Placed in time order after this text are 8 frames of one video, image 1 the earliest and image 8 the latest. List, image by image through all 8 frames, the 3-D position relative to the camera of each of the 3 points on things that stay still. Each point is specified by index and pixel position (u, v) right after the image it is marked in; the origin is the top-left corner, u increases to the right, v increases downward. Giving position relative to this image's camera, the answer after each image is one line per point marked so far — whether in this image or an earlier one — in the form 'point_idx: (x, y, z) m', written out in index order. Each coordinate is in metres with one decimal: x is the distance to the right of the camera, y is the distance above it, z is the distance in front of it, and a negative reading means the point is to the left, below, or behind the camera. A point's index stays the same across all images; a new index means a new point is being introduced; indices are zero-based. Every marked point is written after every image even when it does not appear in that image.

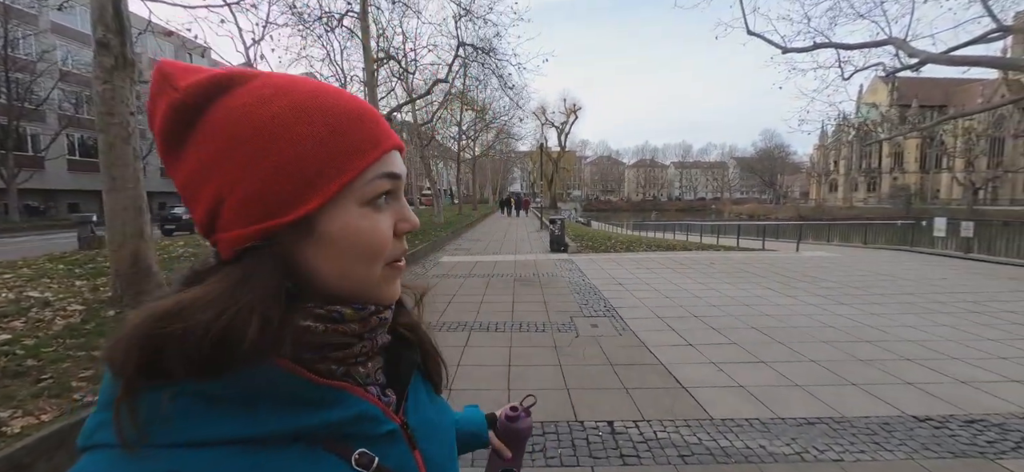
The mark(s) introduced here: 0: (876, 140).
0: (+12.7, +3.4, +13.6) m
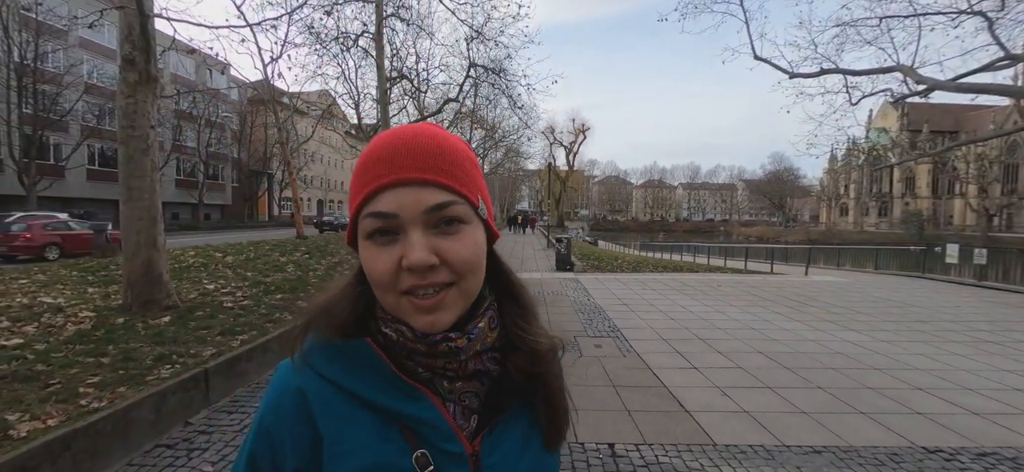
0: (+13.0, +2.5, +13.5) m
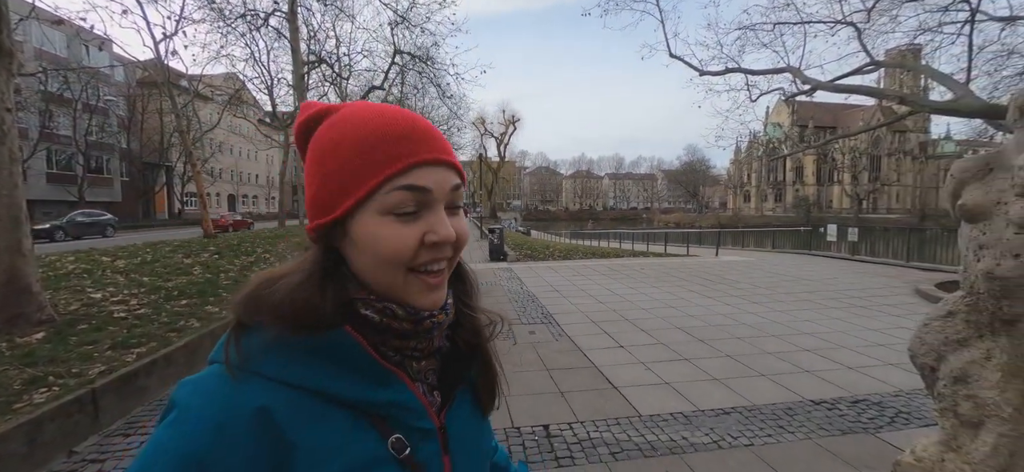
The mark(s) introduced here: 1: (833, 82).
0: (+10.6, +3.2, +15.3) m
1: (+8.4, +4.0, +10.1) m
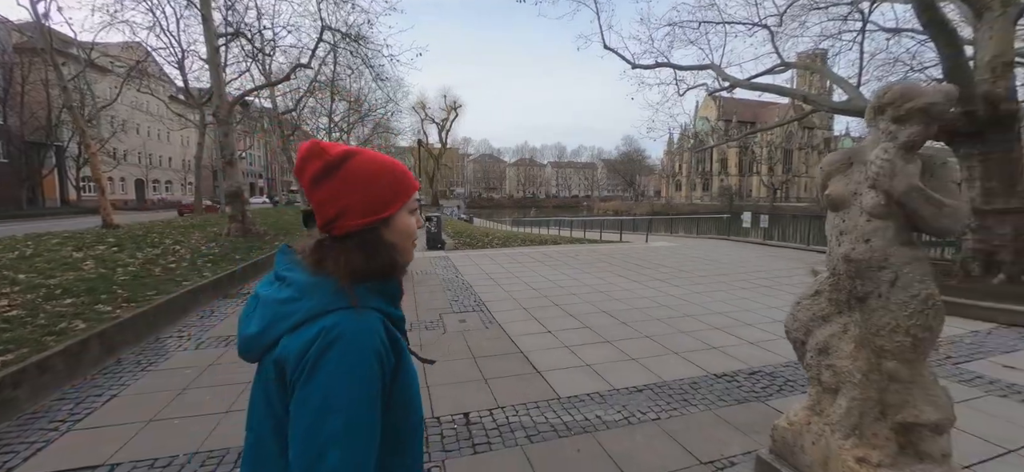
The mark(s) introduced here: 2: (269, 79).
0: (+8.3, +3.7, +16.3) m
1: (+6.8, +4.4, +10.8) m
2: (-10.7, +7.1, +17.2) m
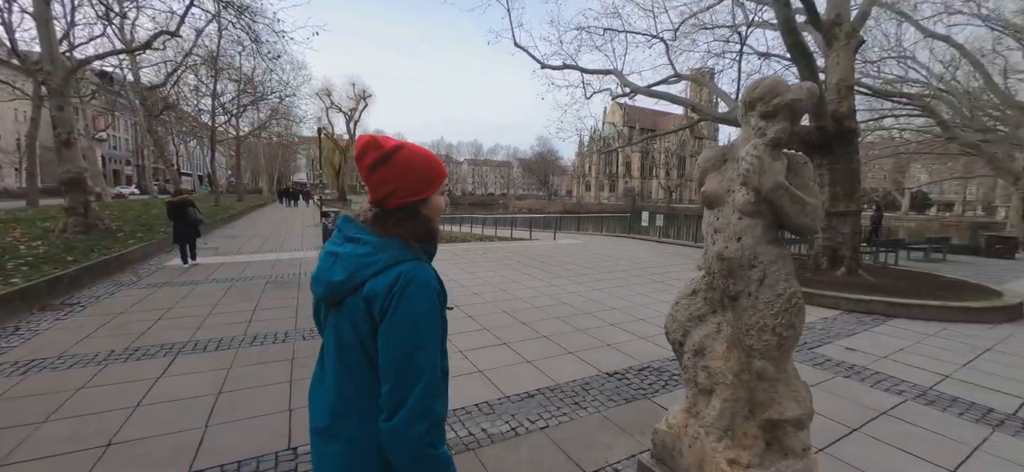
0: (+4.7, +3.8, +17.1) m
1: (+4.3, +4.5, +11.5) m
2: (-14.1, +7.2, +14.4) m
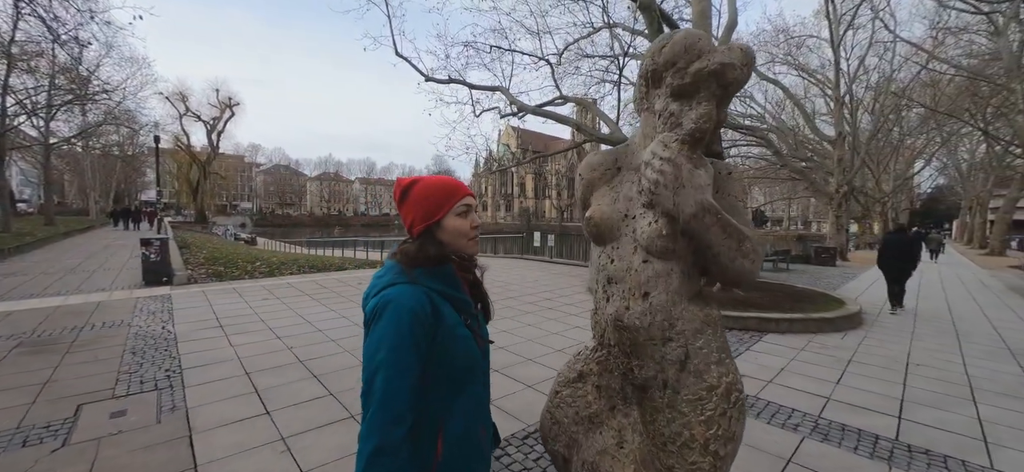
0: (0.0, +2.9, +16.9) m
1: (+1.0, +3.8, +11.4) m
2: (-17.7, +6.1, +9.8) m
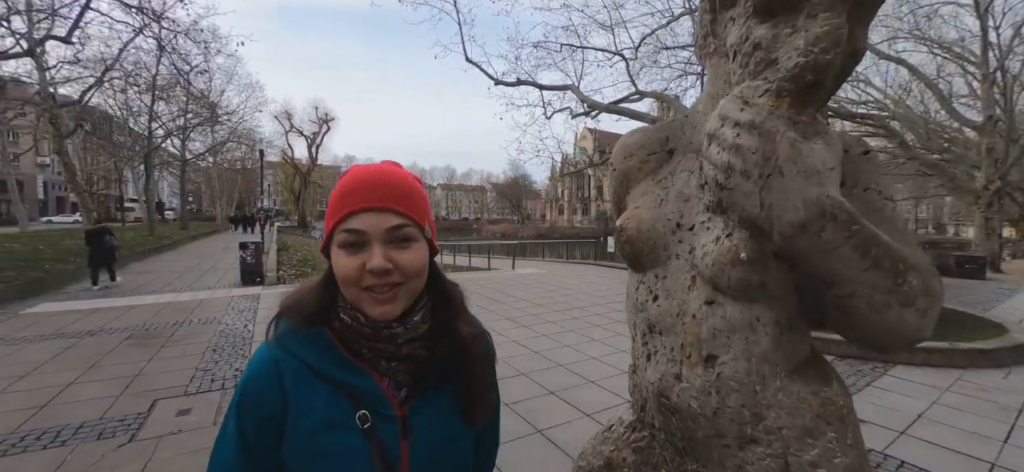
0: (+2.8, +2.7, +16.2) m
1: (+2.8, +3.7, +10.7) m
2: (-15.9, +6.0, +12.5) m
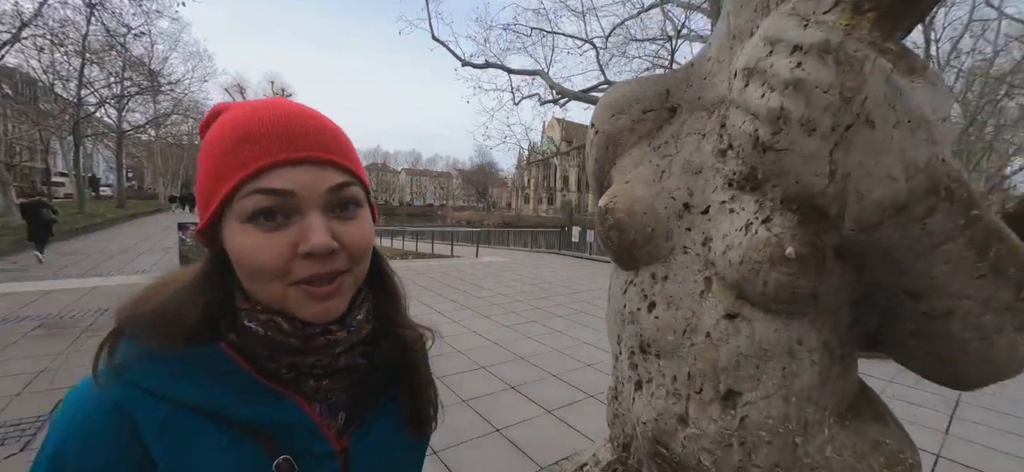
0: (+1.5, +3.1, +16.1) m
1: (+1.9, +4.0, +10.5) m
2: (-16.7, +6.7, +10.6) m
